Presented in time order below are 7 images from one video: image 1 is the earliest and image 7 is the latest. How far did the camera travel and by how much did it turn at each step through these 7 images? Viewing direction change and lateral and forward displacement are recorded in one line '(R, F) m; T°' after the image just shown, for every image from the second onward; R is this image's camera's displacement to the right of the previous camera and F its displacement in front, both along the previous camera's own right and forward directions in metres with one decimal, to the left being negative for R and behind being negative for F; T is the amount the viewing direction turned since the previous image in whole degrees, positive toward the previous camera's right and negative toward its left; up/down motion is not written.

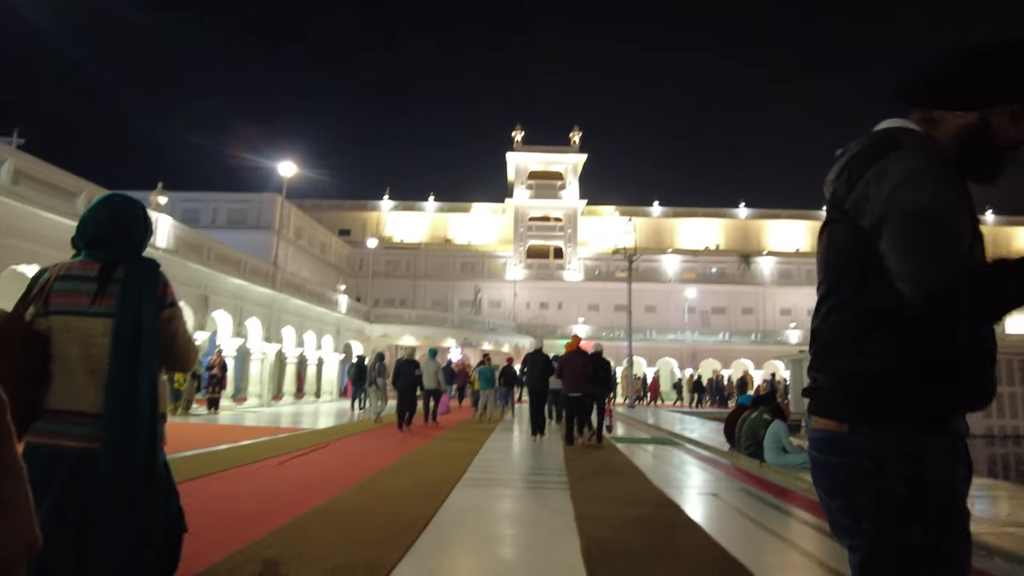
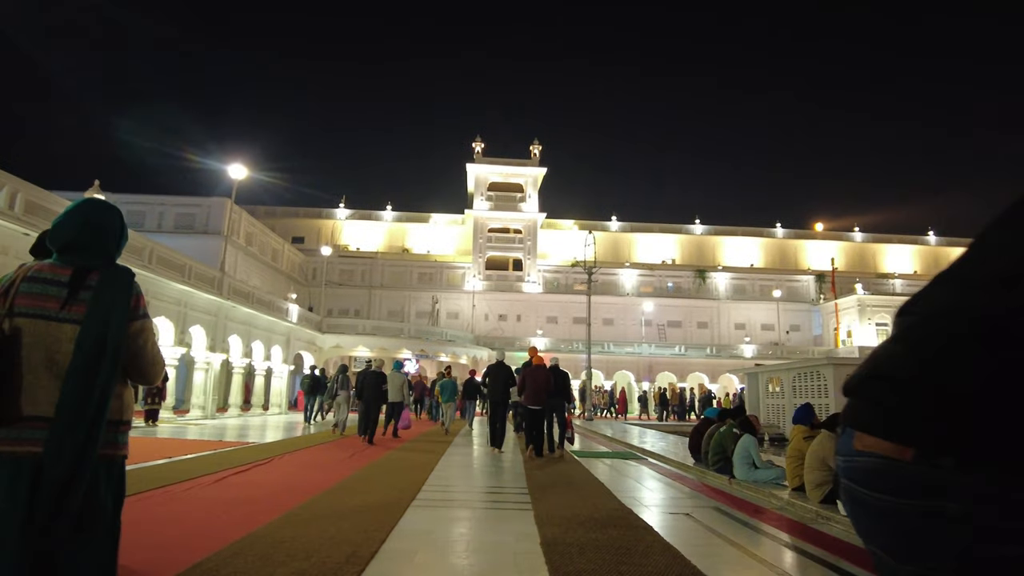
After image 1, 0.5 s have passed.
(0.0, +0.4) m; +4°
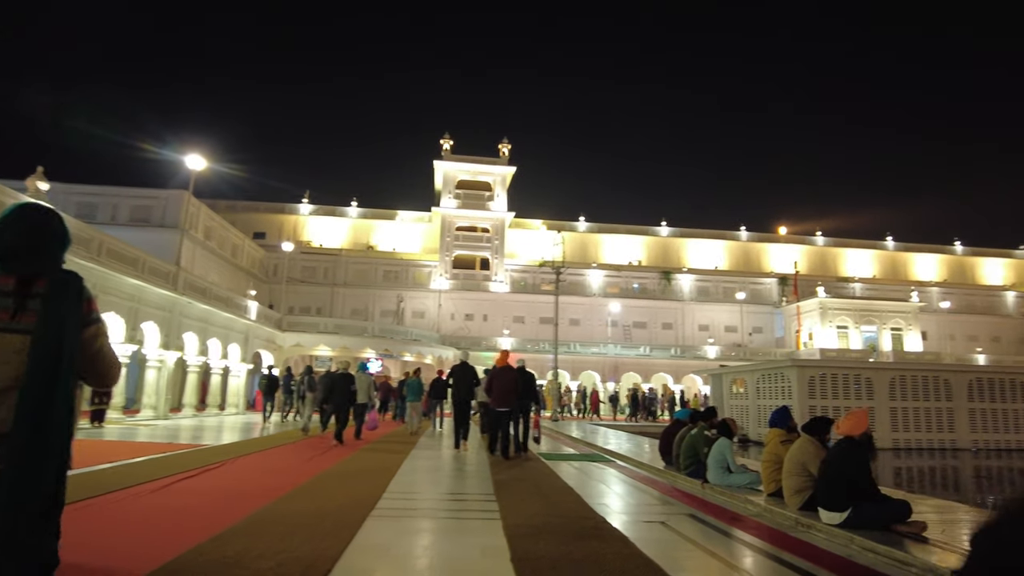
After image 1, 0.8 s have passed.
(0.0, +0.3) m; +3°
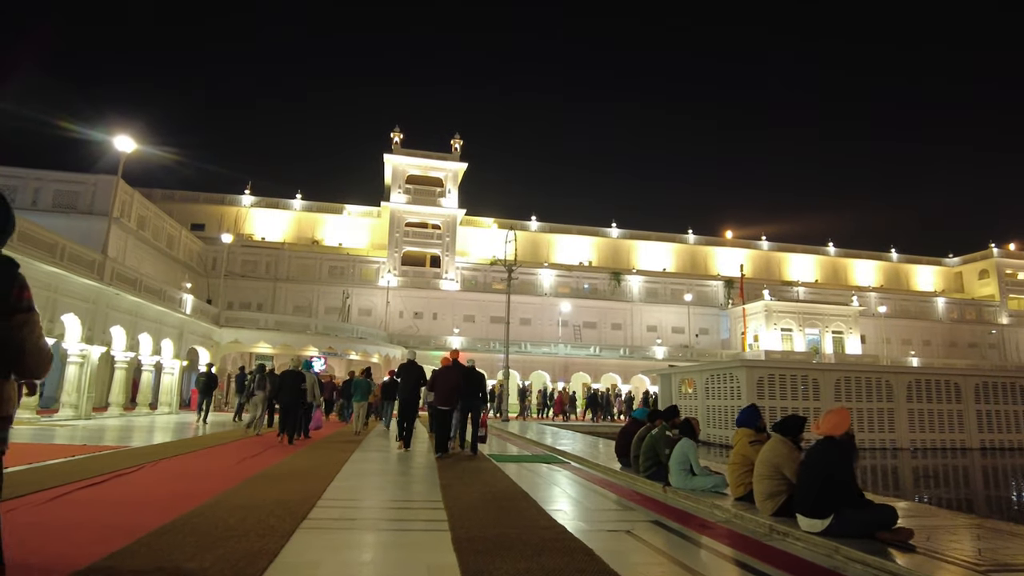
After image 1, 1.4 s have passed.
(0.0, +0.5) m; +4°
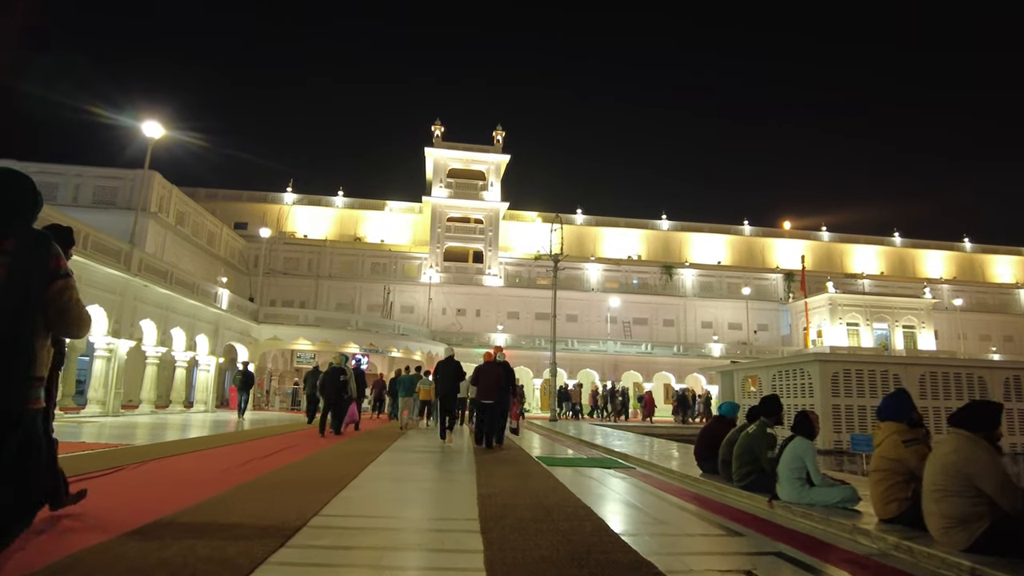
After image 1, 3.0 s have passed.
(-0.1, +1.4) m; -4°
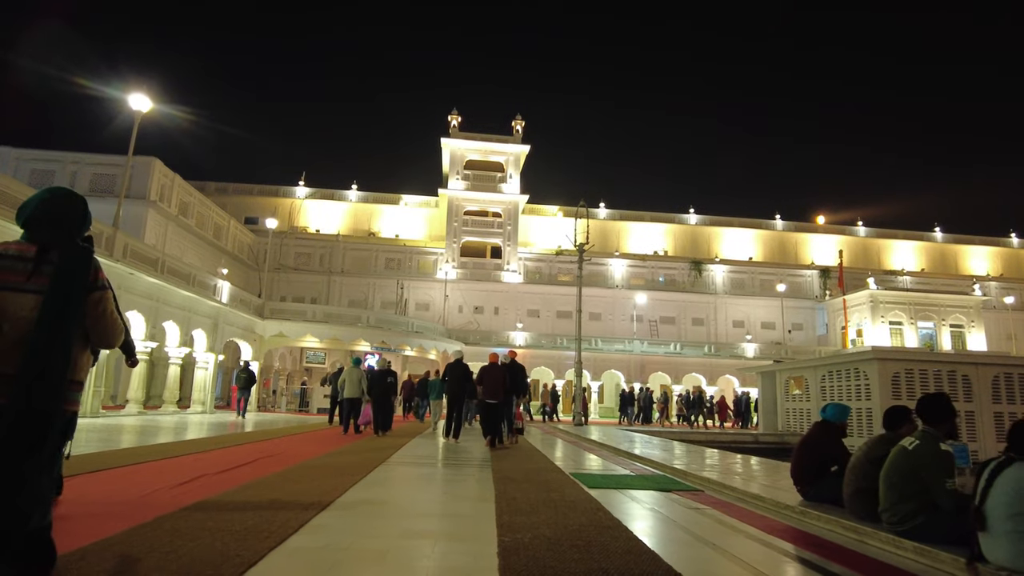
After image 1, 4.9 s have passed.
(-0.1, +1.7) m; -2°
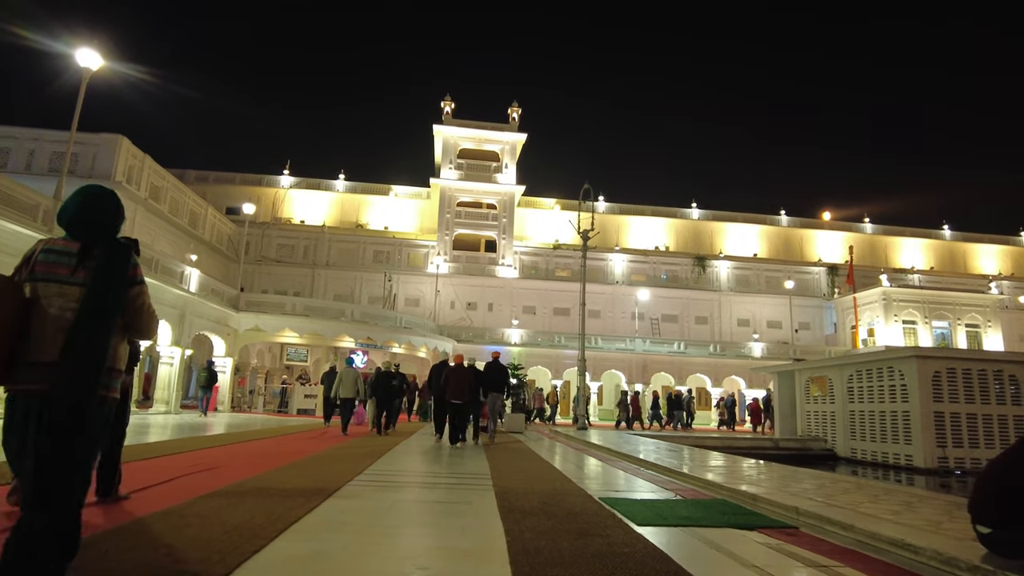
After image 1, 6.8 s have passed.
(-0.2, +1.8) m; +1°
